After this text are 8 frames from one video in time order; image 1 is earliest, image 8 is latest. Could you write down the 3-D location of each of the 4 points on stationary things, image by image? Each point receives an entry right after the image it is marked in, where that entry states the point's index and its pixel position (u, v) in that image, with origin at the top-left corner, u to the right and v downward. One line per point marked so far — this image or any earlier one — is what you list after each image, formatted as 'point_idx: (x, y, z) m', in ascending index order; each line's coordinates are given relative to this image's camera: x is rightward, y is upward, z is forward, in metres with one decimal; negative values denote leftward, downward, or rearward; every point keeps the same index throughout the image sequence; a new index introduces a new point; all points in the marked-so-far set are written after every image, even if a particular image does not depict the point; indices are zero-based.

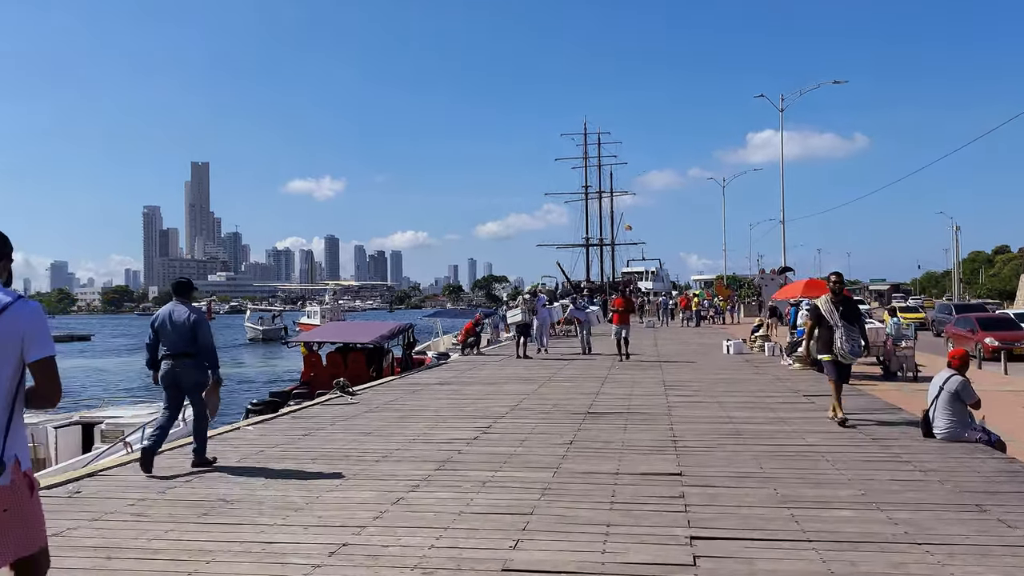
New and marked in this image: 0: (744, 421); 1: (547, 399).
0: (+2.9, -1.7, +10.2) m
1: (+0.6, -1.7, +12.4) m
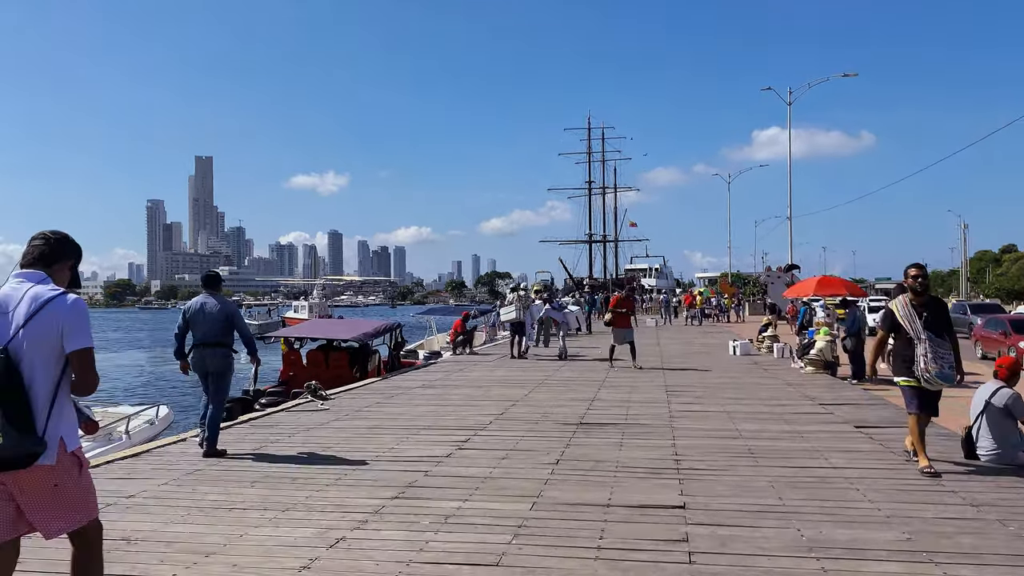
0: (+2.7, -1.6, +9.0) m
1: (+0.4, -1.6, +11.3) m
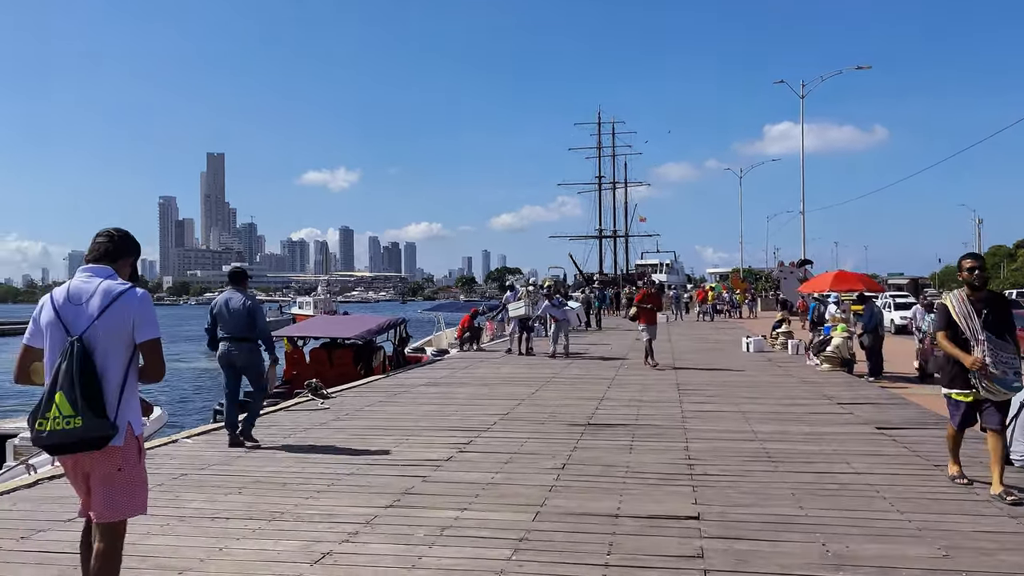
0: (+2.7, -1.6, +8.6) m
1: (+0.4, -1.6, +10.9) m
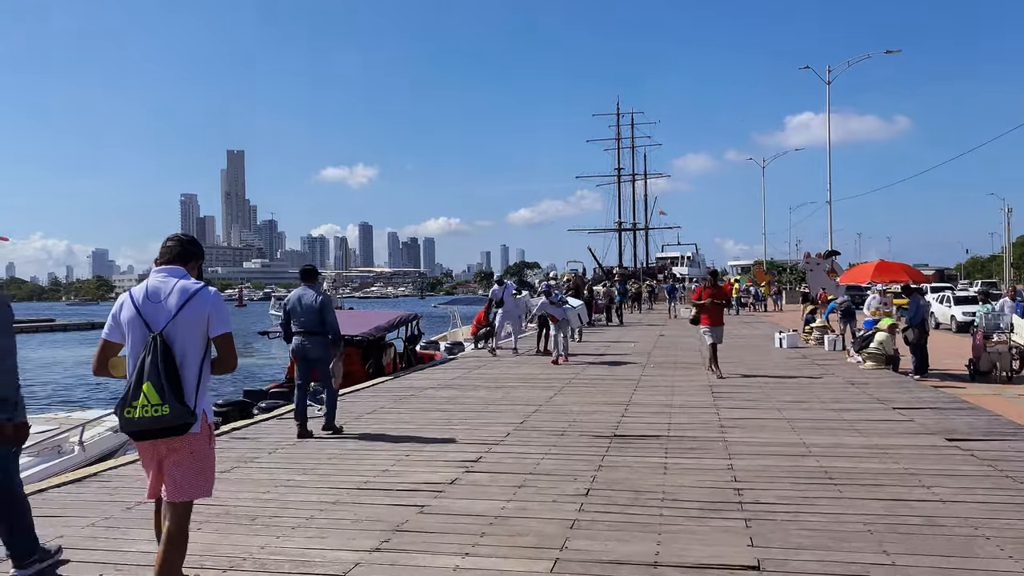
0: (+2.9, -1.5, +7.4) m
1: (+0.6, -1.5, +9.8) m
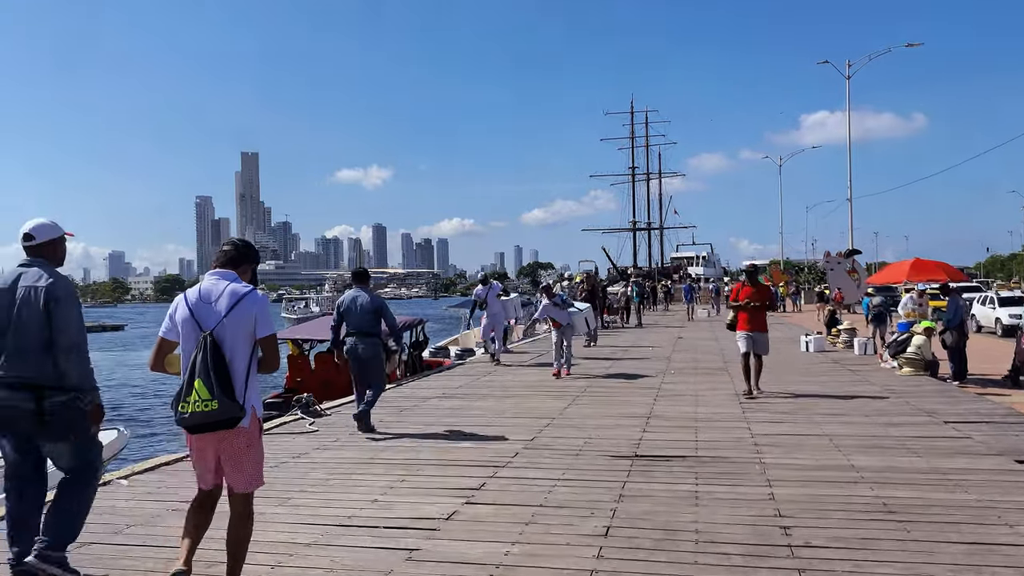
0: (+3.0, -1.5, +6.5) m
1: (+0.7, -1.5, +8.8) m
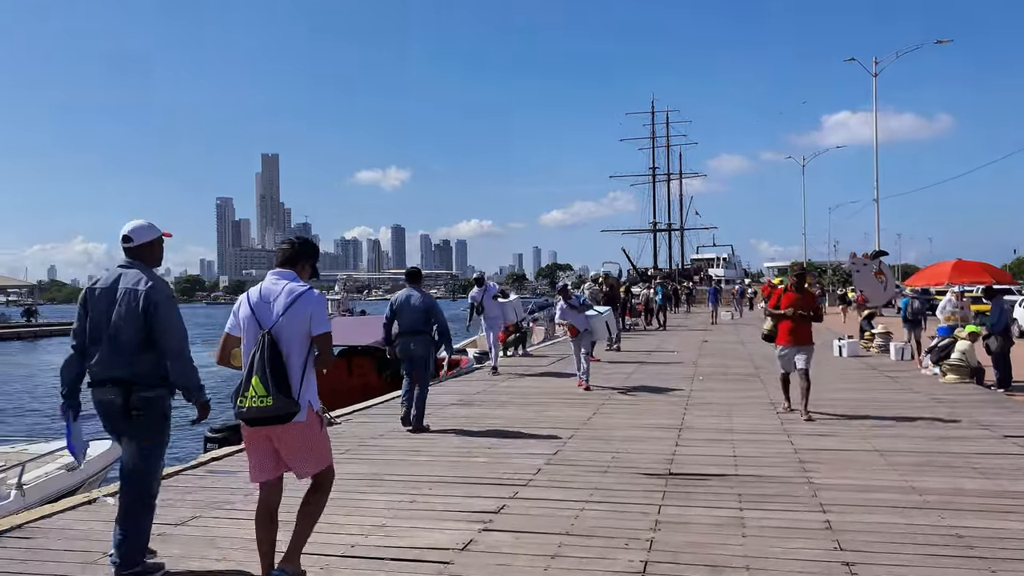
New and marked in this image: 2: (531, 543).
0: (+3.1, -1.5, +5.8) m
1: (+1.0, -1.5, +8.2) m
2: (+0.1, -1.5, +4.9) m
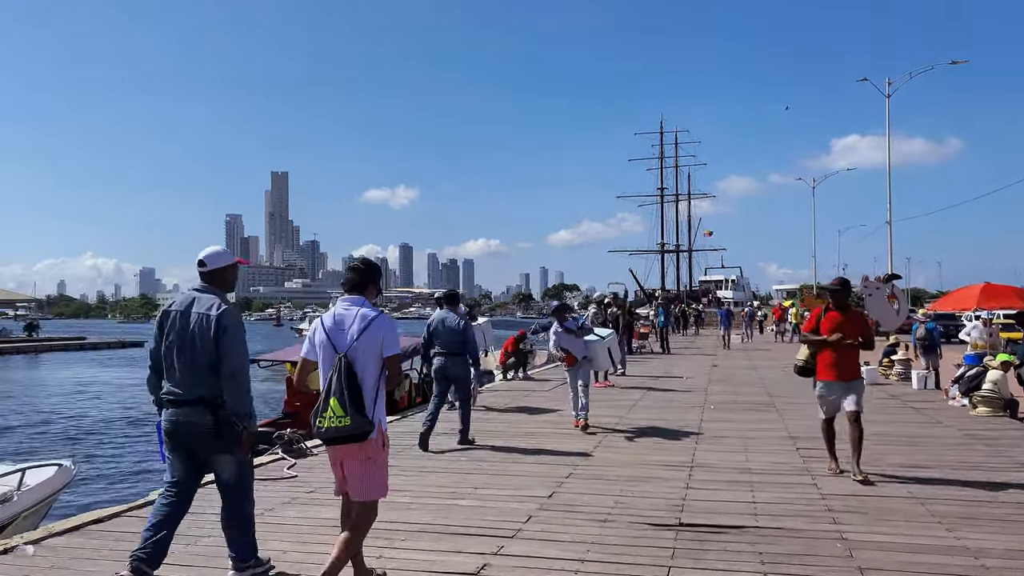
0: (+3.0, -1.7, +4.9) m
1: (+0.9, -1.7, +7.3) m
2: (0.0, -1.7, +4.1) m
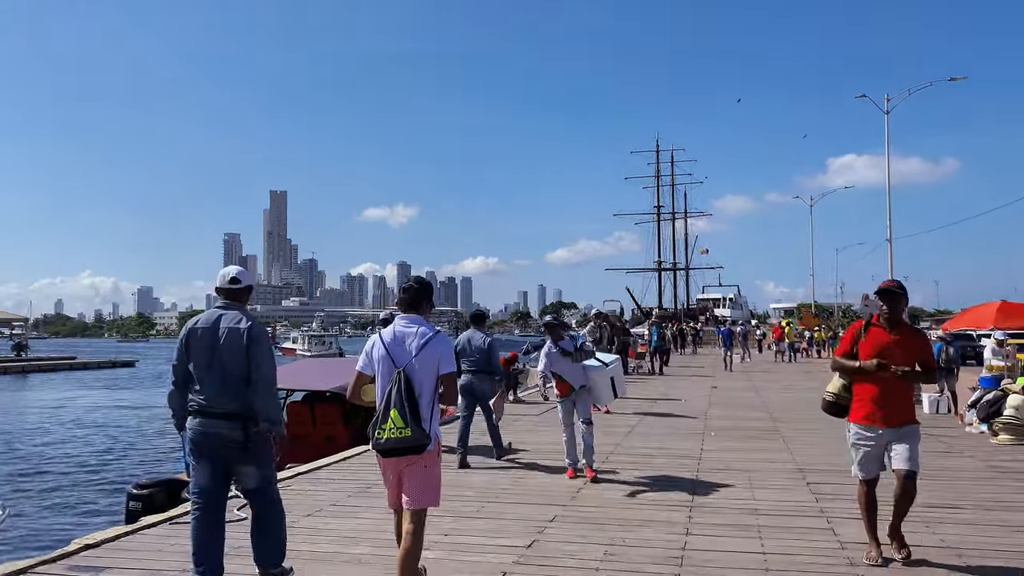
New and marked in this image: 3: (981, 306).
0: (+2.8, -1.8, +4.0) m
1: (+0.7, -1.9, +6.5) m
2: (-0.2, -1.7, +3.2) m
3: (+7.8, -0.3, +13.6) m
